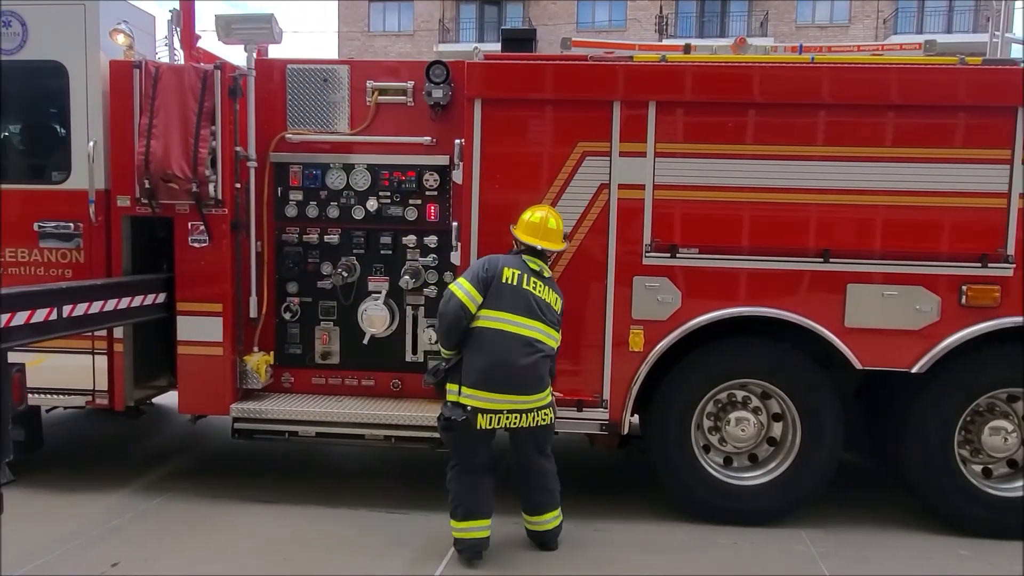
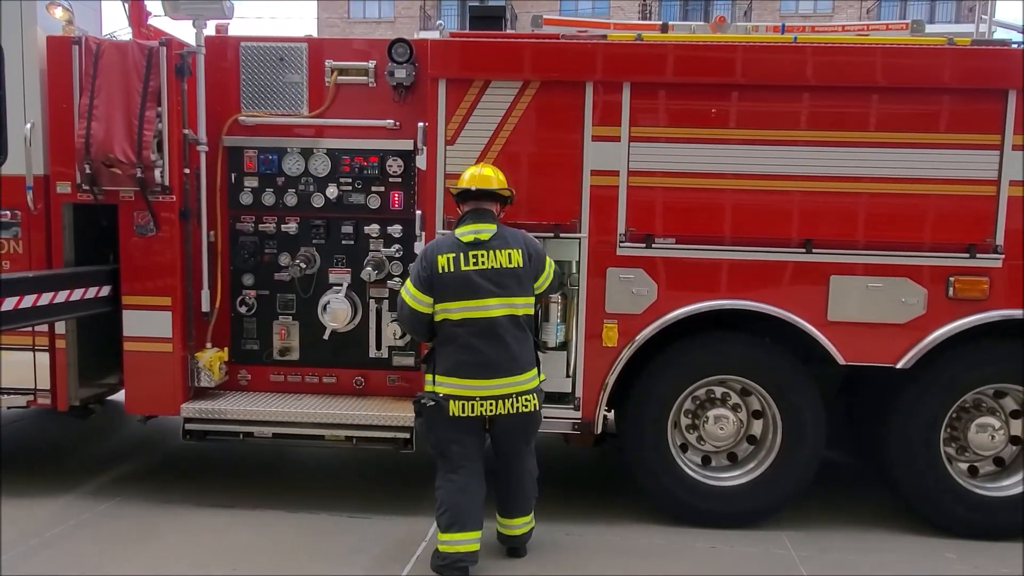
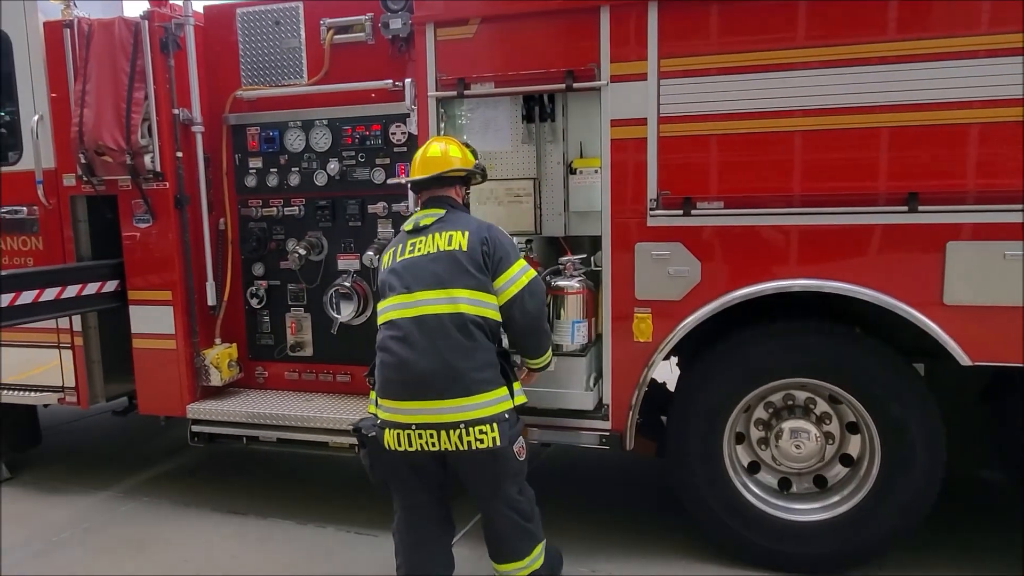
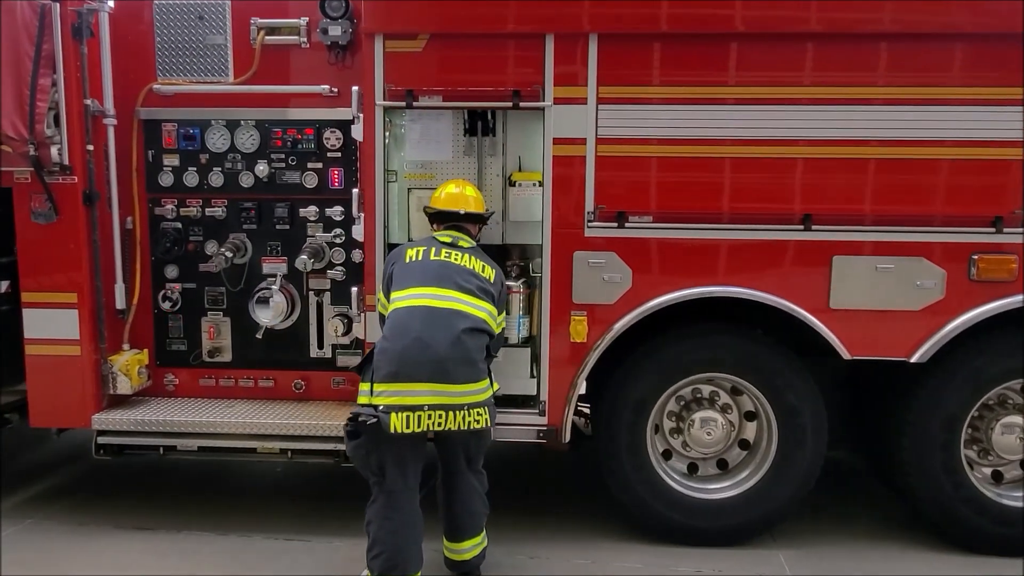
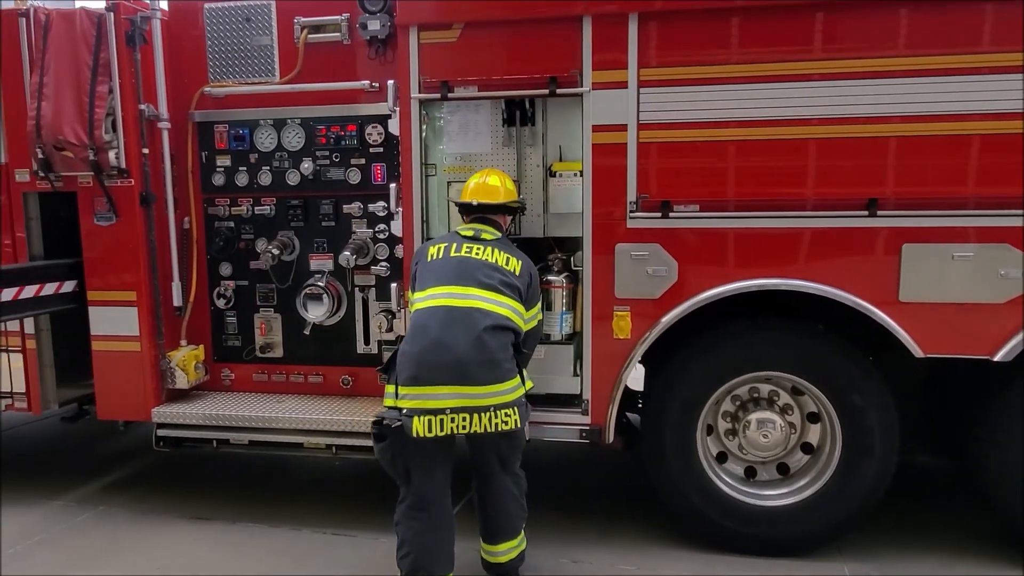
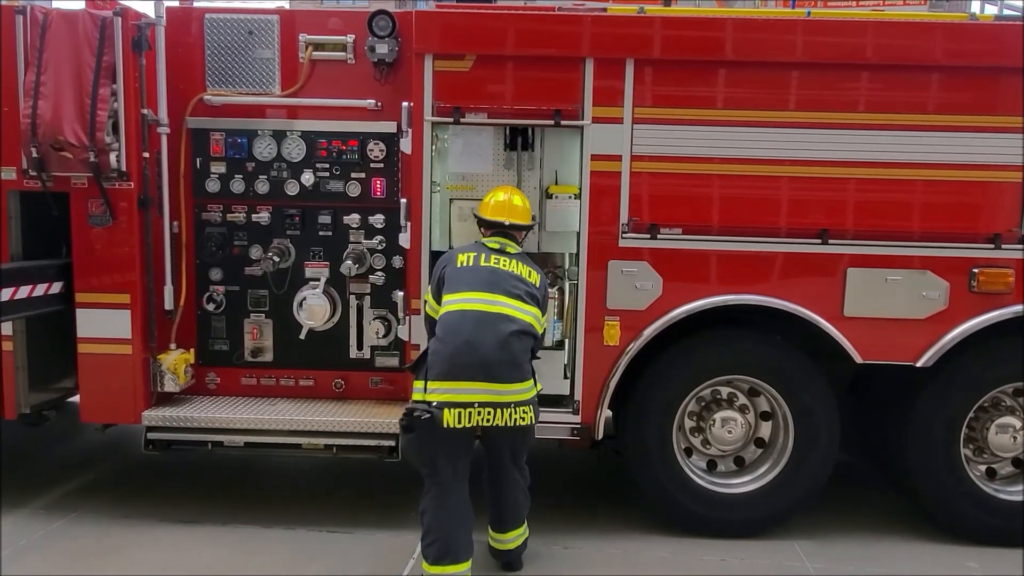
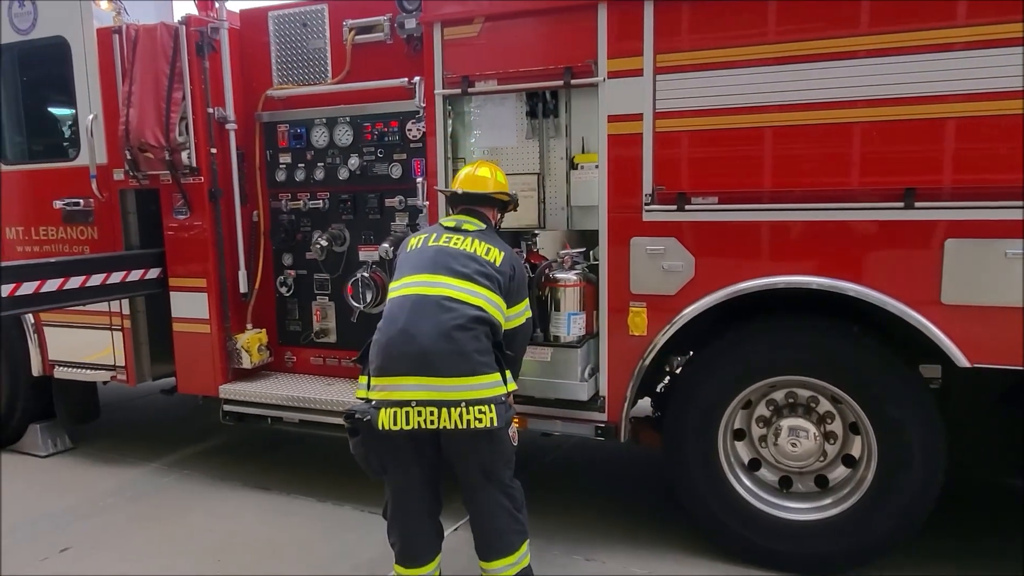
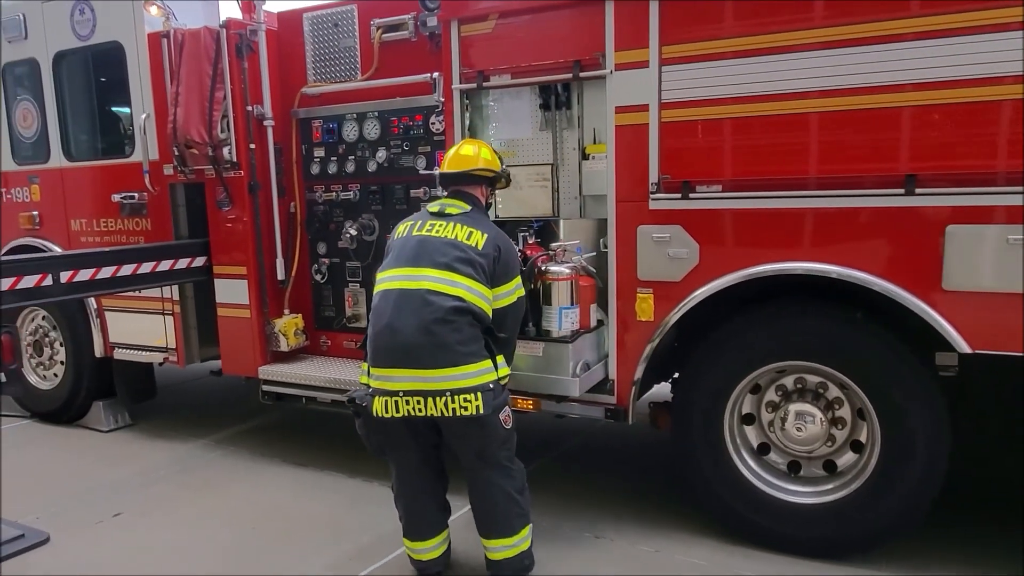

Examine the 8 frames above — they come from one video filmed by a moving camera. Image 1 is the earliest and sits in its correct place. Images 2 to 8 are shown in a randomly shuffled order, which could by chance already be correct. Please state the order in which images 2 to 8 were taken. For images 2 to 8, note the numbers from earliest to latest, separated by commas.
2, 6, 4, 5, 3, 7, 8
